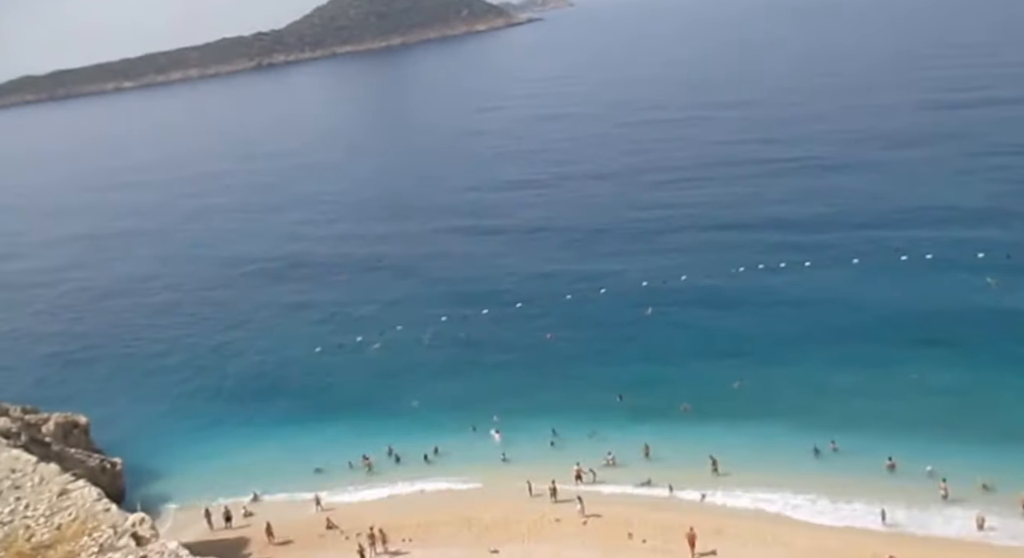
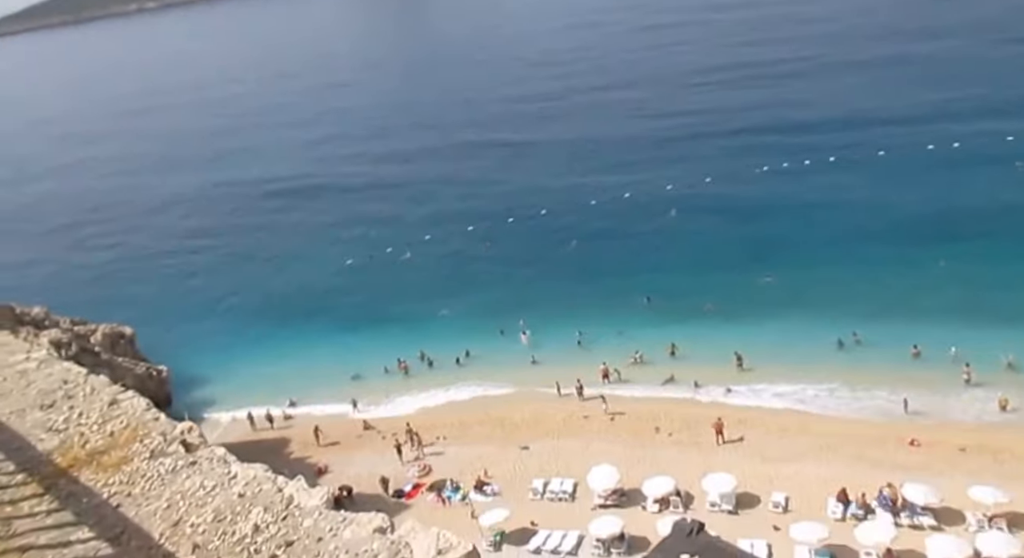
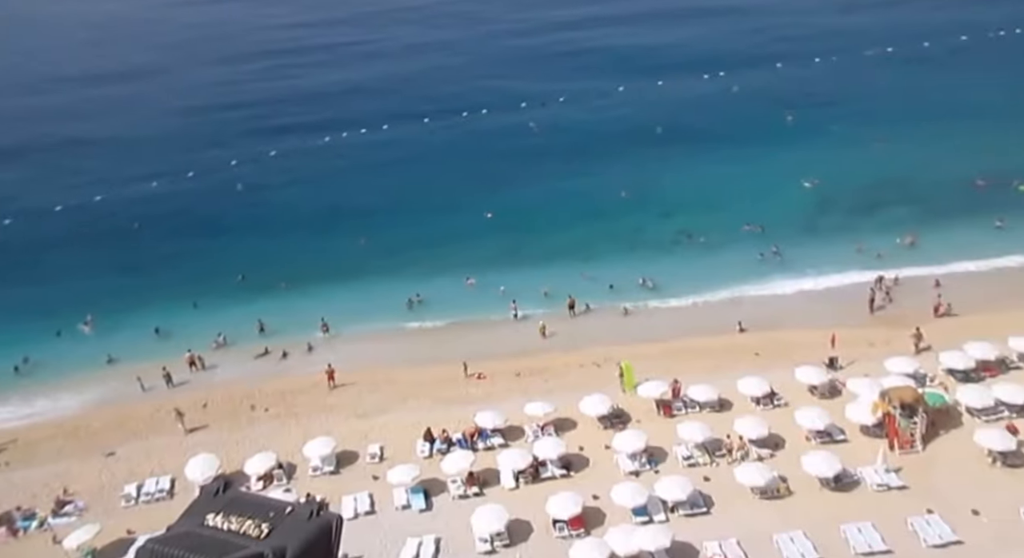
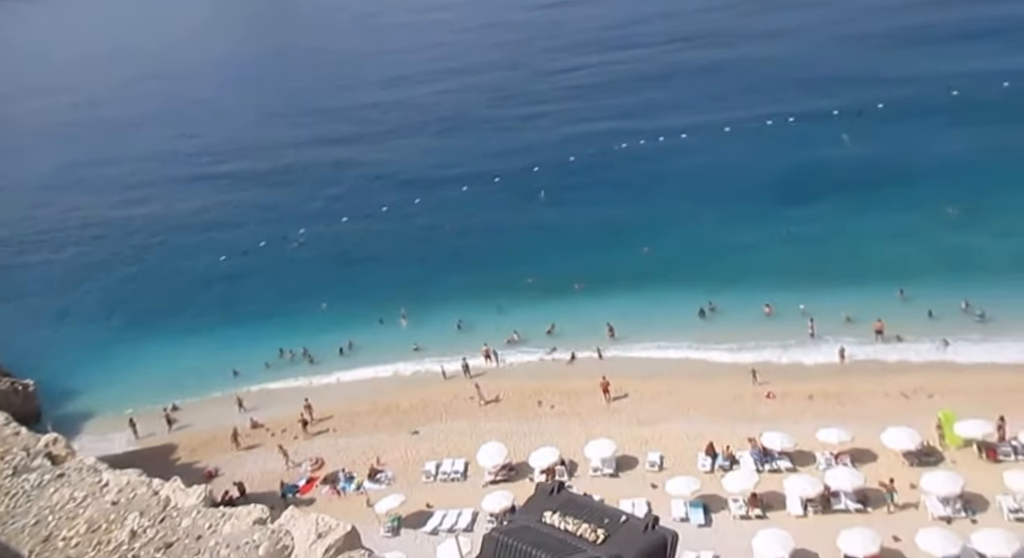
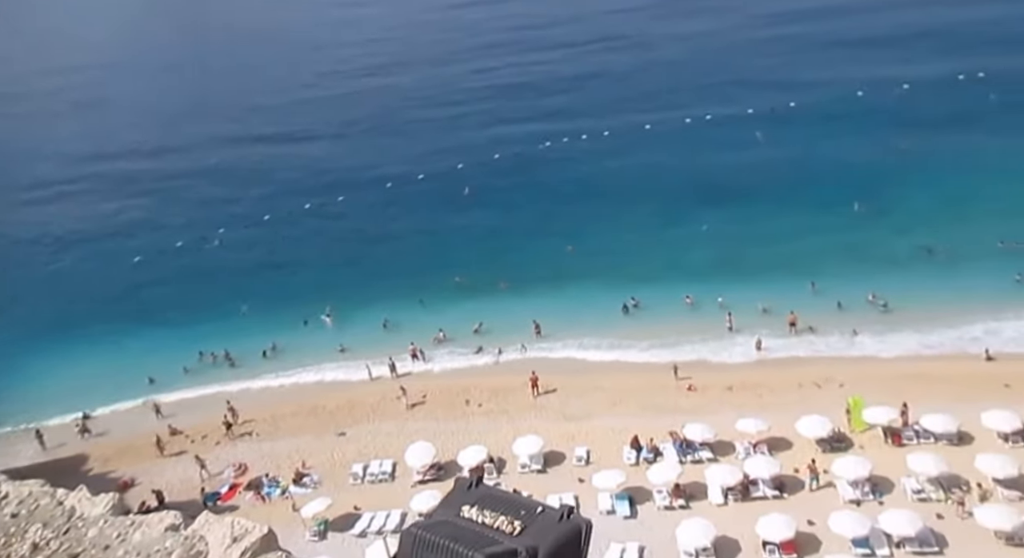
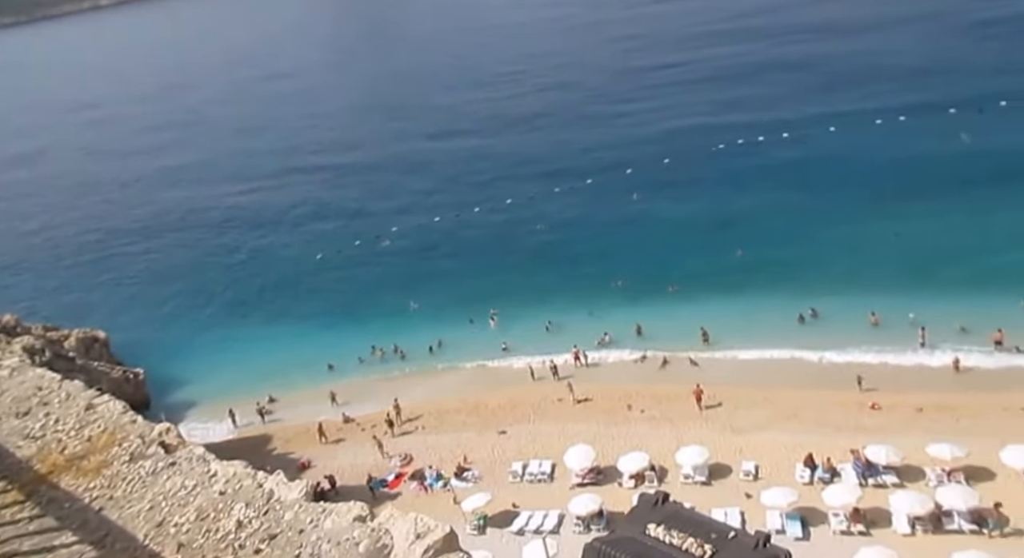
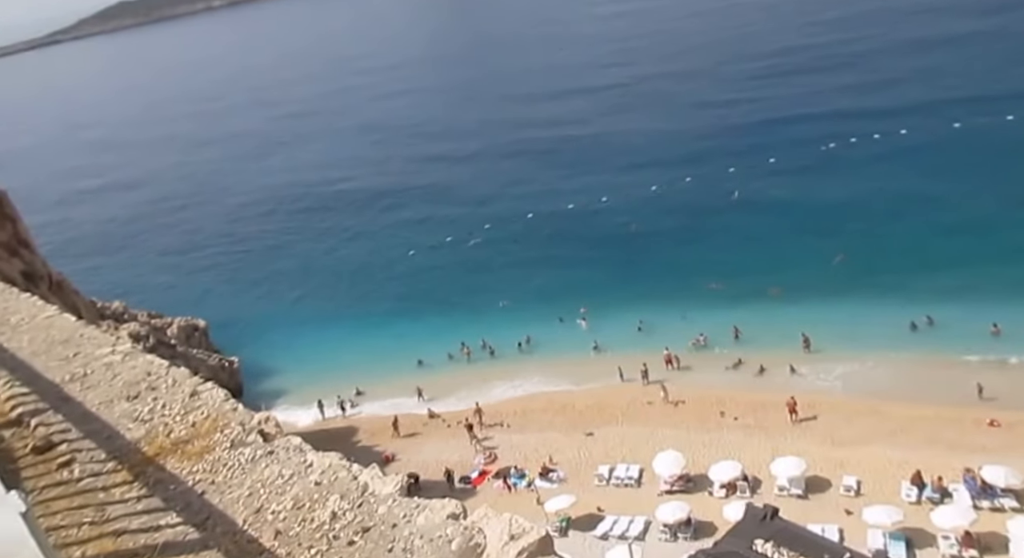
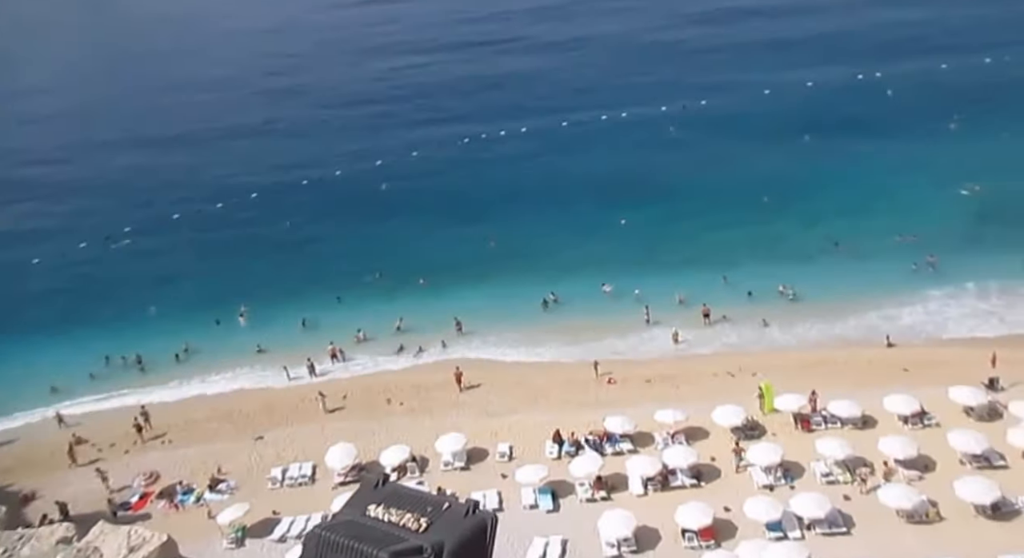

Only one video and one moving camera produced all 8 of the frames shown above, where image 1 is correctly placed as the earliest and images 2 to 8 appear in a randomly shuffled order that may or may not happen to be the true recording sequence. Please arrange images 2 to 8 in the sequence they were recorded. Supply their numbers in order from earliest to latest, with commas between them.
2, 7, 6, 4, 5, 8, 3
